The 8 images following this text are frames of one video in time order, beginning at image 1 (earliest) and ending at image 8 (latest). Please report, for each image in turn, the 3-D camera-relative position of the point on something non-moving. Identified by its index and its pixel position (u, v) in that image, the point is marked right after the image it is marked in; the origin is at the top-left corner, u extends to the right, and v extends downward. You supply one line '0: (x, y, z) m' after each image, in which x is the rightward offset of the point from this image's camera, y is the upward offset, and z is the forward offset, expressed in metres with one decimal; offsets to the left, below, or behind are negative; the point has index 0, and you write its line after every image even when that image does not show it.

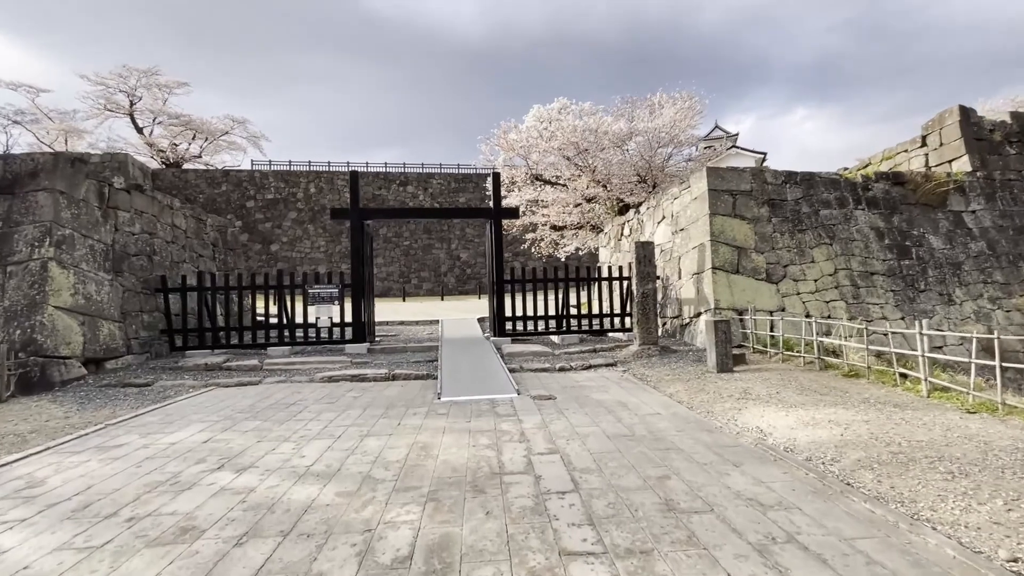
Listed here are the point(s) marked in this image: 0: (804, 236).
0: (+4.0, +0.7, +6.5) m
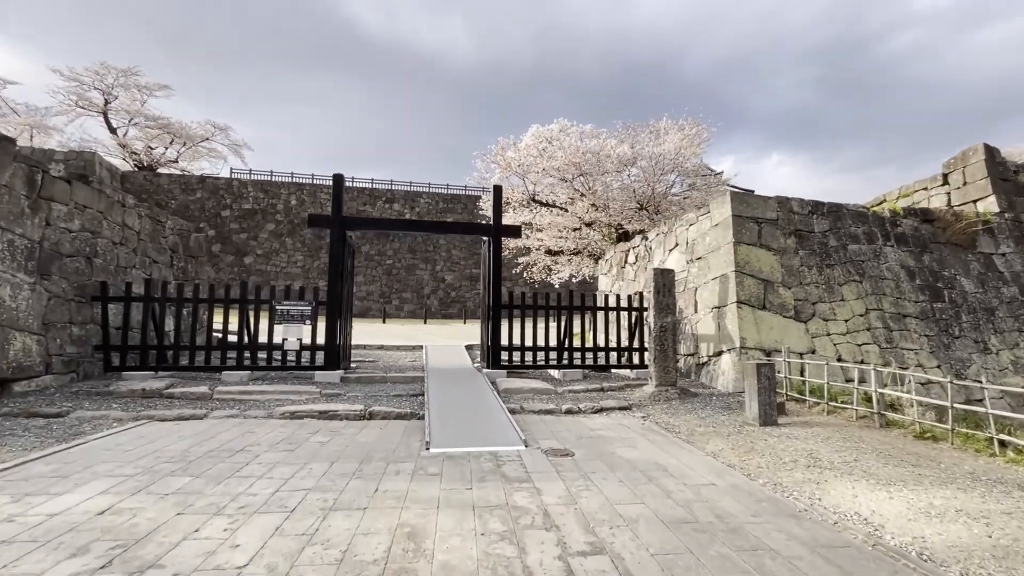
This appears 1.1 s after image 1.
0: (+4.0, +0.2, +6.0) m
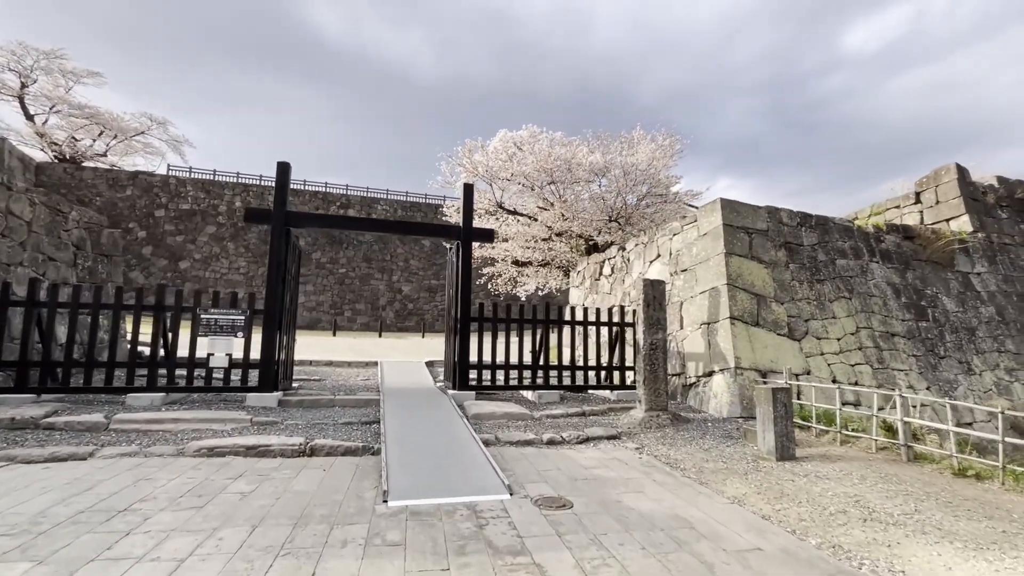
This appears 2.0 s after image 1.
0: (+3.7, 0.0, +5.6) m
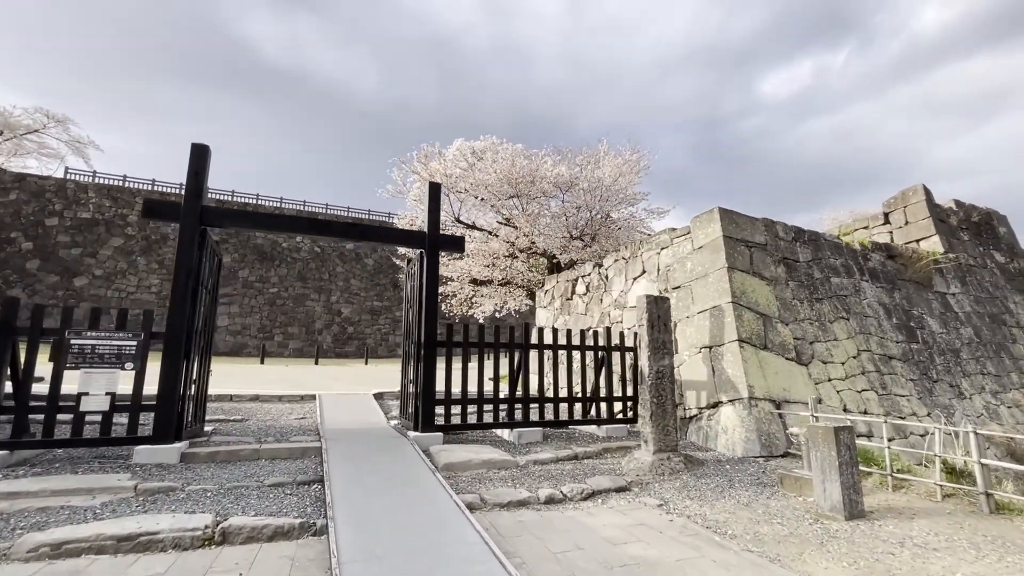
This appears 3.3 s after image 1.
0: (+3.4, -0.2, +5.2) m
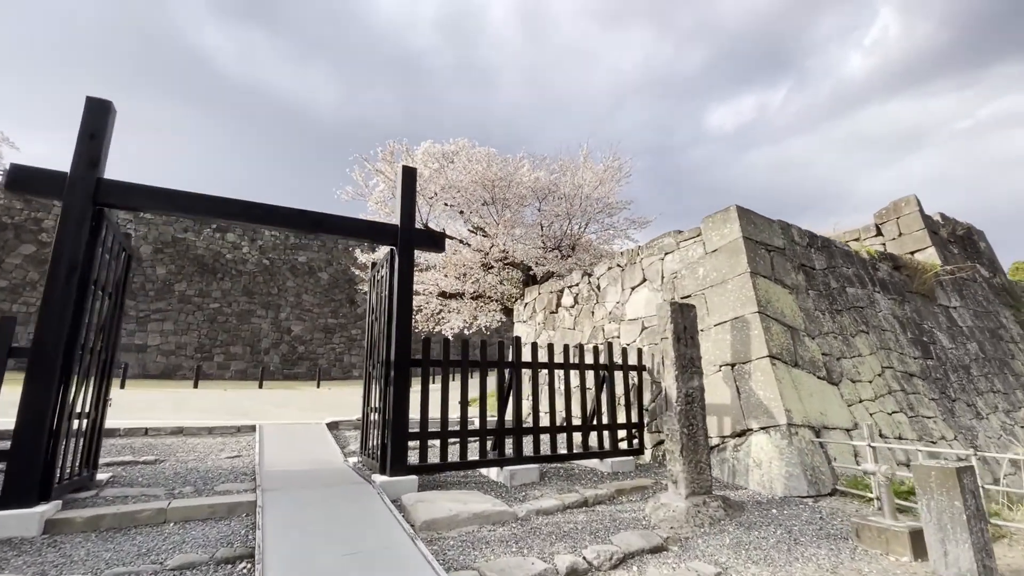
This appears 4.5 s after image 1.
0: (+3.3, -0.3, +4.7) m
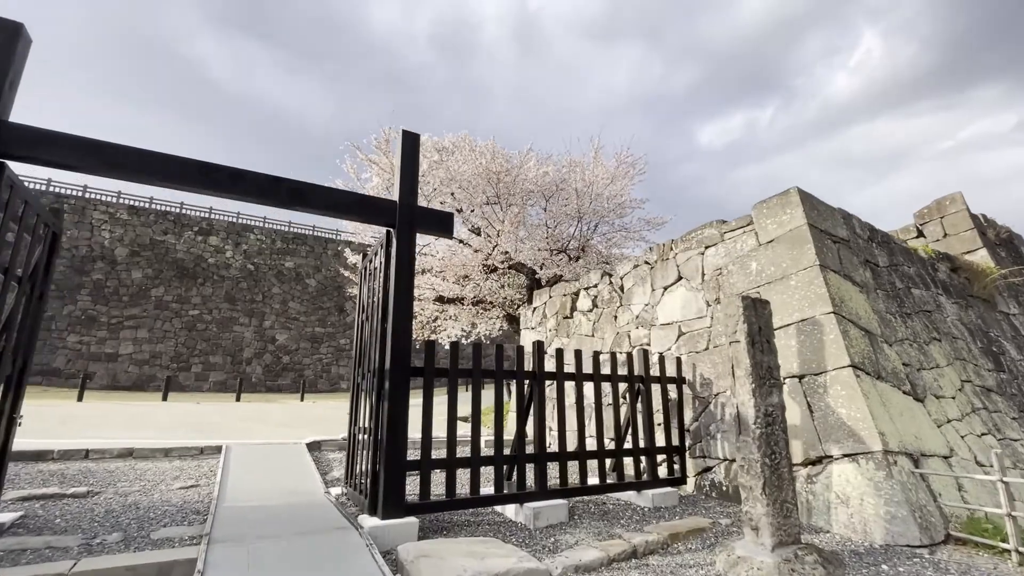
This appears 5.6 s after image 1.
0: (+3.4, -0.3, +4.0) m
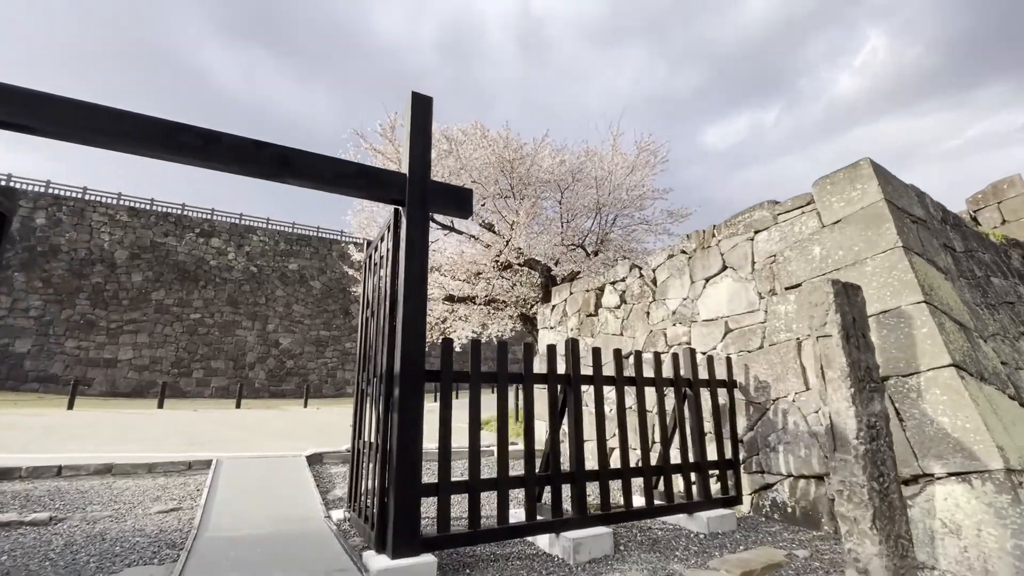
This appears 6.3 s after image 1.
0: (+3.6, -0.2, +3.5) m
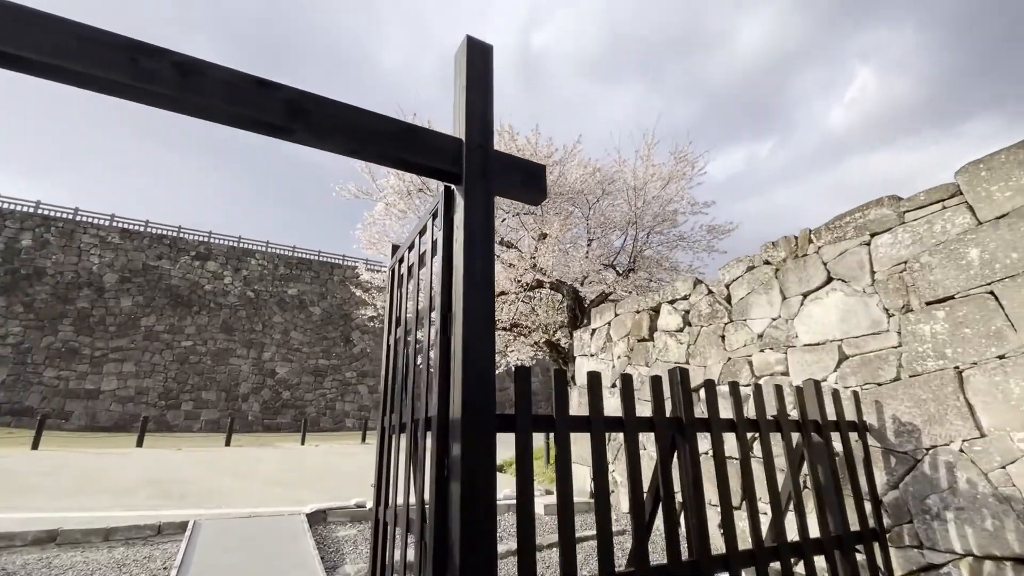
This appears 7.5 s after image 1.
0: (+4.0, -0.3, +2.7) m
